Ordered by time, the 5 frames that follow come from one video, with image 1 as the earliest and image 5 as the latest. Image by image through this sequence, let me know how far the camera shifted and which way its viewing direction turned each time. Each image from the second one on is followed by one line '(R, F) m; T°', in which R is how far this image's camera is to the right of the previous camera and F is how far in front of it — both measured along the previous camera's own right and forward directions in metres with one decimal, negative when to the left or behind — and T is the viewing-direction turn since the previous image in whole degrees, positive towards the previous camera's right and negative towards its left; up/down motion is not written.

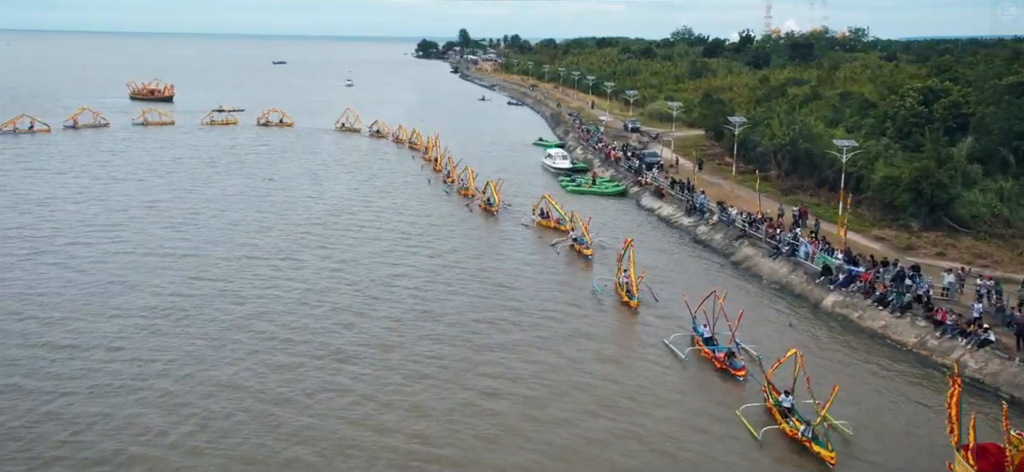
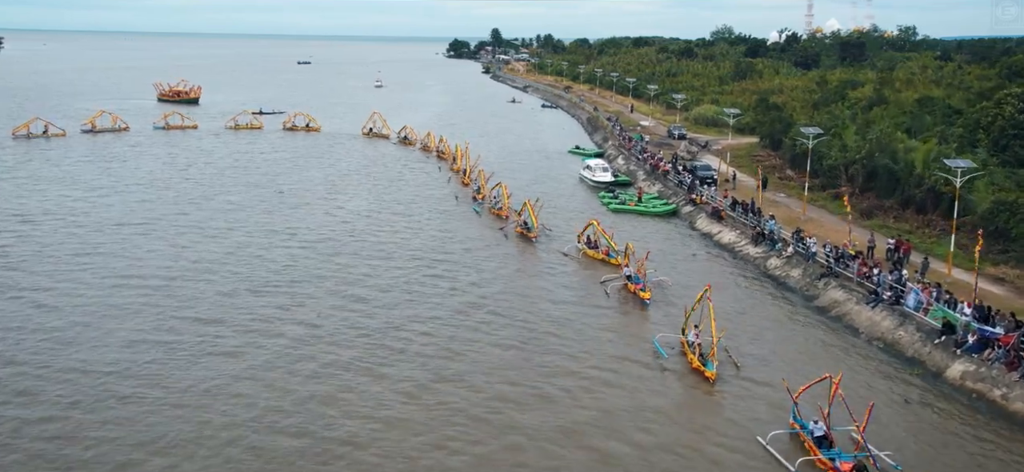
(-0.2, +5.1) m; -2°
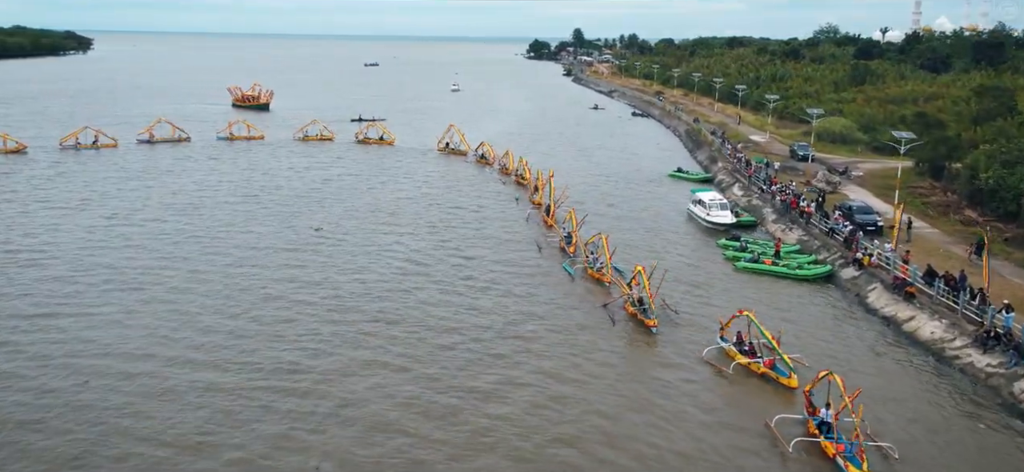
(-0.7, +9.5) m; -5°
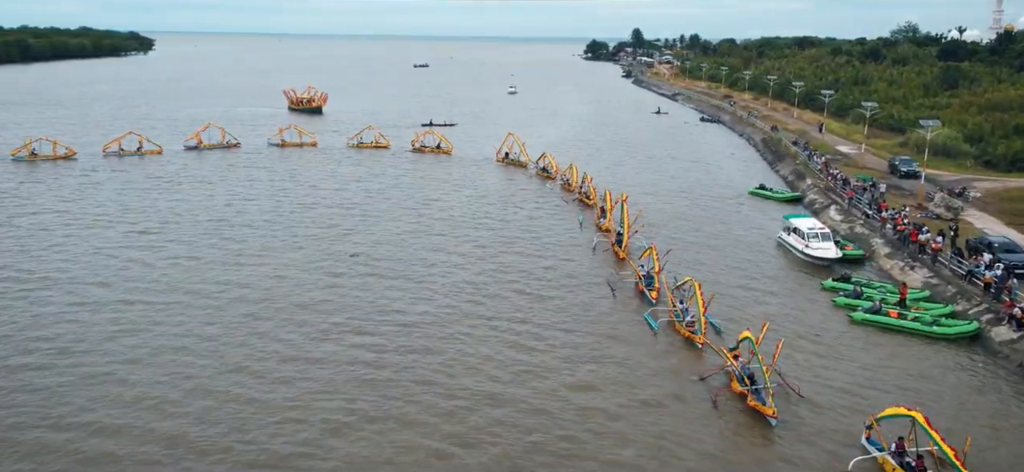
(-0.4, +5.0) m; -4°
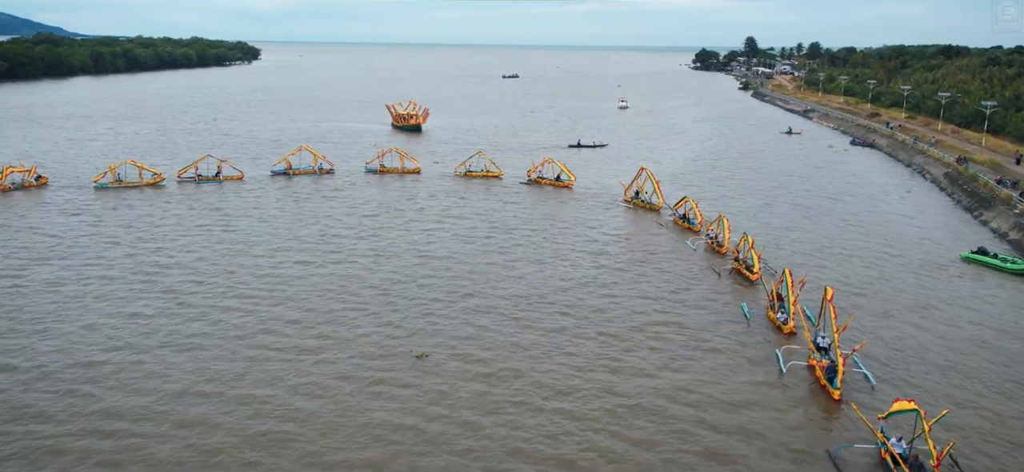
(-1.3, +10.3) m; -6°
